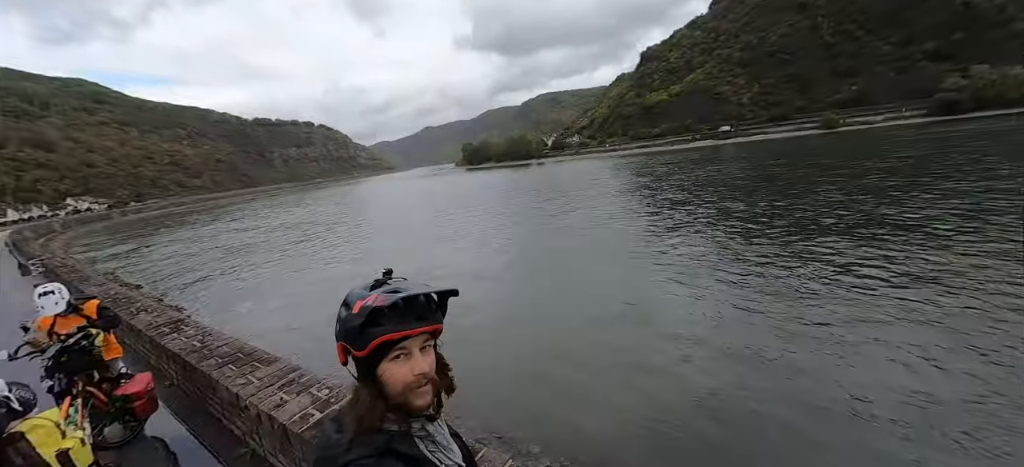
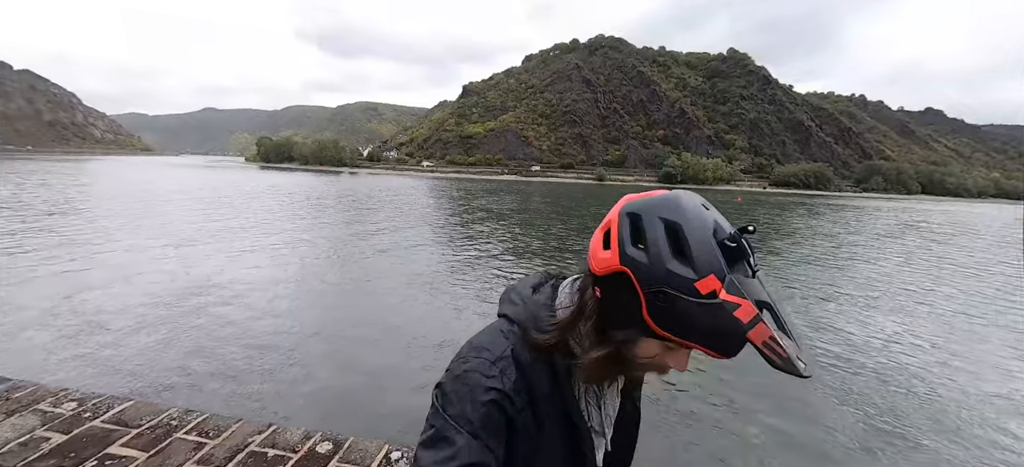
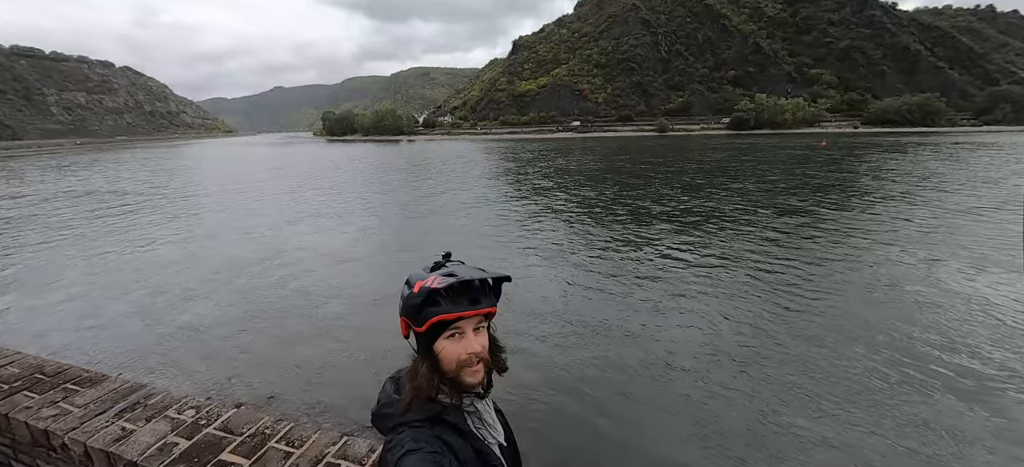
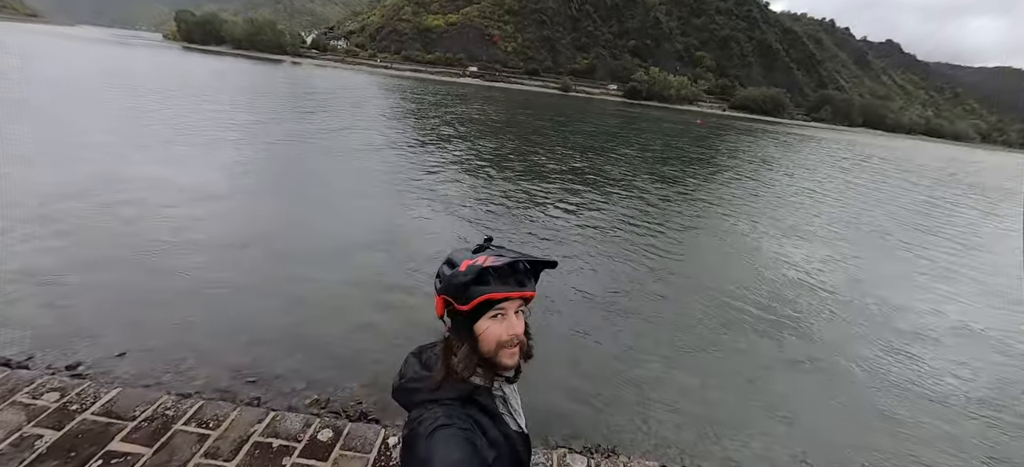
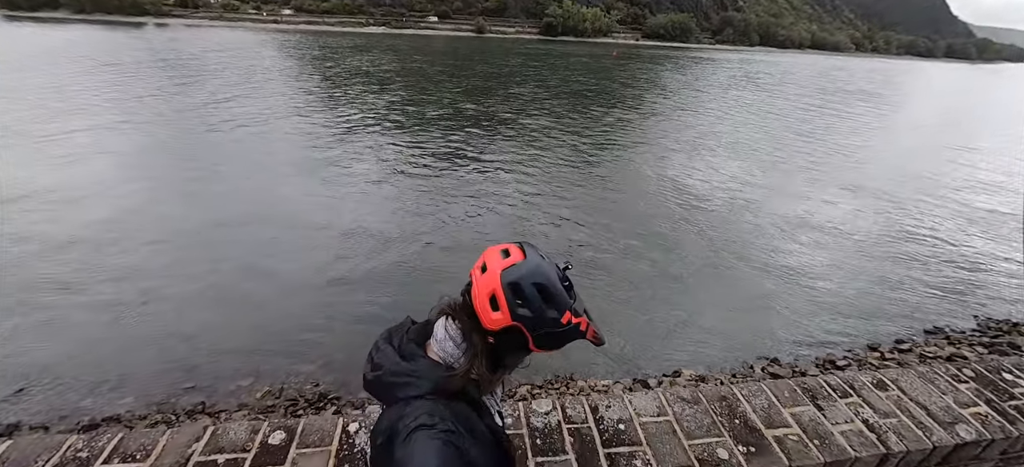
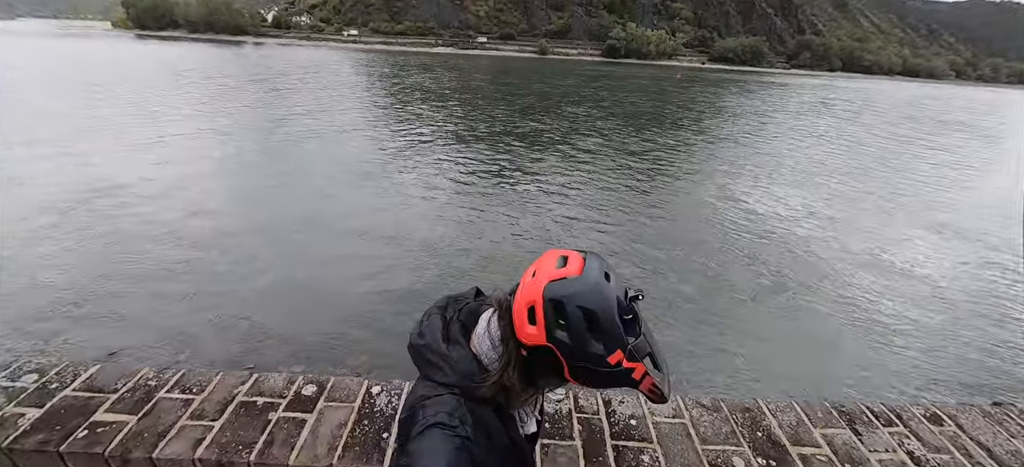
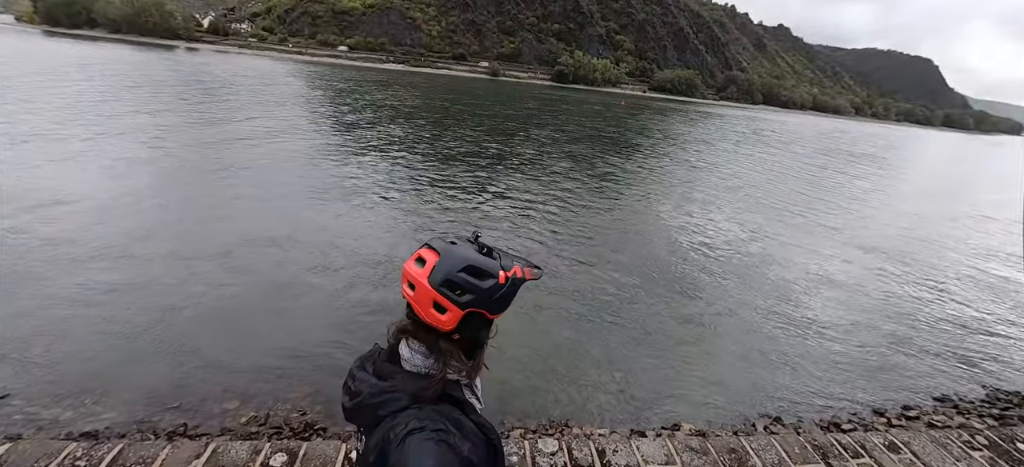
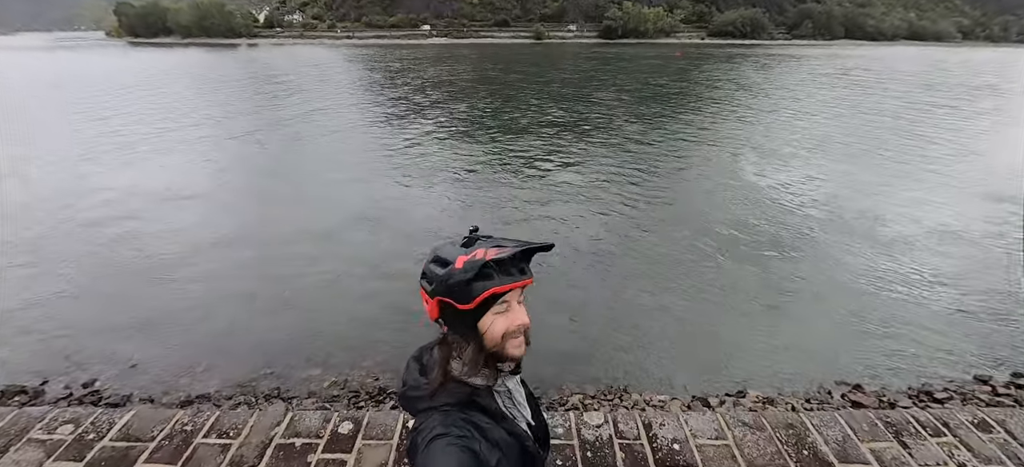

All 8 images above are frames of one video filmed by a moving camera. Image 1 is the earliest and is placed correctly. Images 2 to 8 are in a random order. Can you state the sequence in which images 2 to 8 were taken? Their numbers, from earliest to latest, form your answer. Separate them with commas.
3, 4, 8, 7, 5, 6, 2
